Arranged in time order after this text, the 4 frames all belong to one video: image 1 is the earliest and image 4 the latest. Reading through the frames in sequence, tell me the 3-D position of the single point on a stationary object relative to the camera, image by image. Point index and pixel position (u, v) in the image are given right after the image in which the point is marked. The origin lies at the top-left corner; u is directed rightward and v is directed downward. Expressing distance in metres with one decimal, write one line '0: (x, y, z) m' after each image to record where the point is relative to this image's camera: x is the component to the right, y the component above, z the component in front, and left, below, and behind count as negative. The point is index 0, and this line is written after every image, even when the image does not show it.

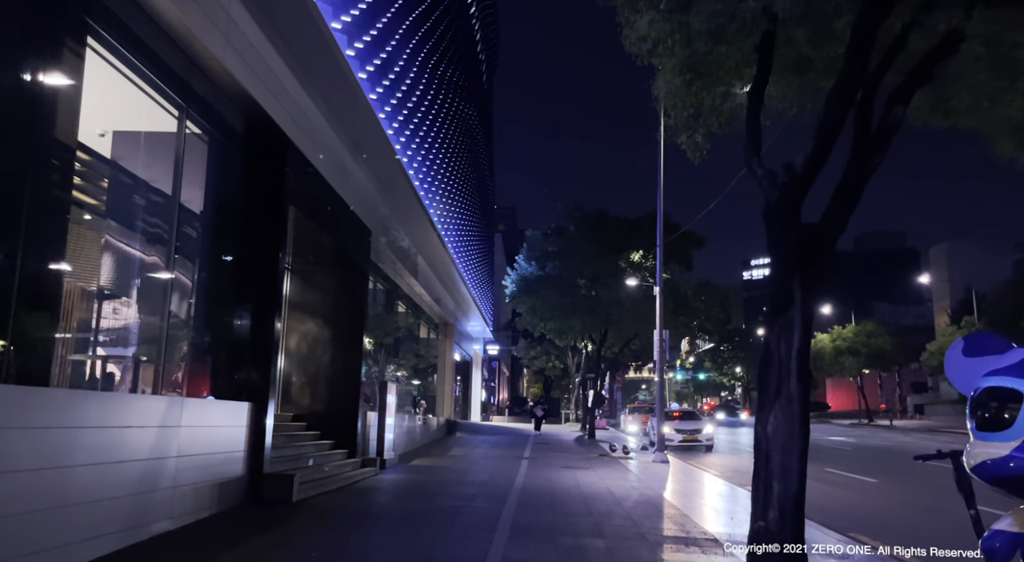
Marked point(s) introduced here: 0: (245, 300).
0: (-3.8, -0.2, +9.9) m
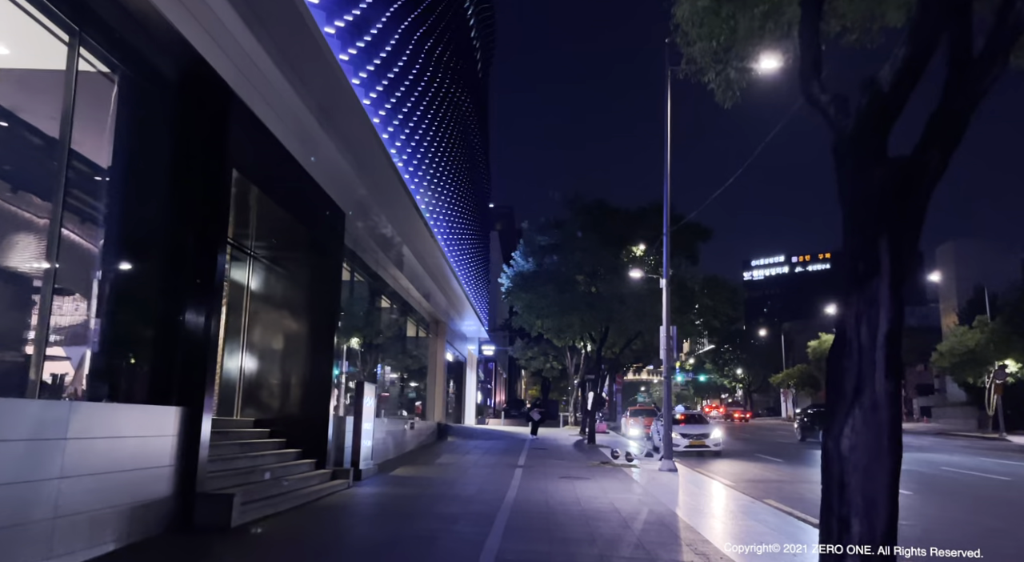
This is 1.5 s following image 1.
0: (-4.0, 0.0, +8.3) m
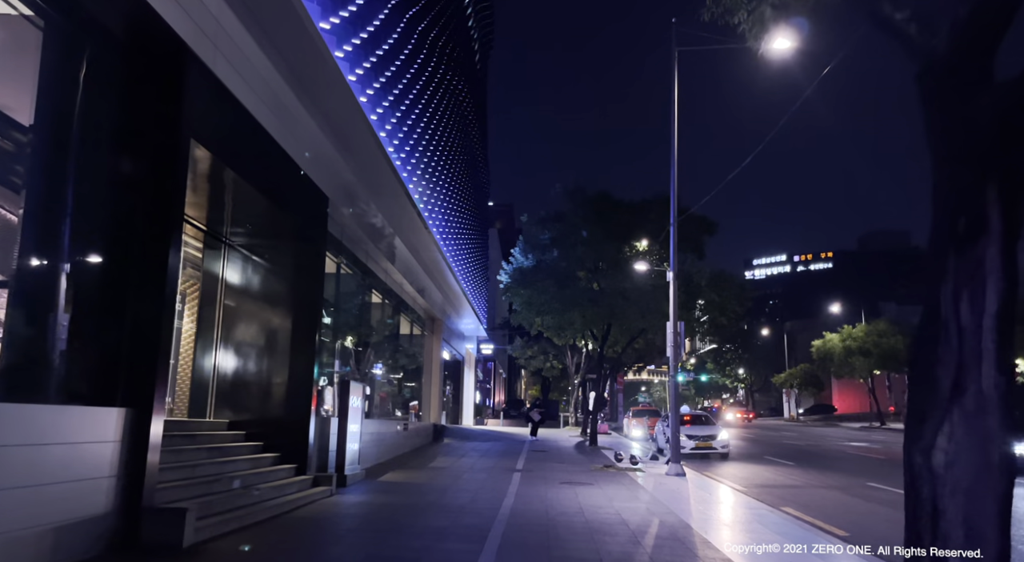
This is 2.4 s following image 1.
0: (-4.0, +0.2, +7.3) m
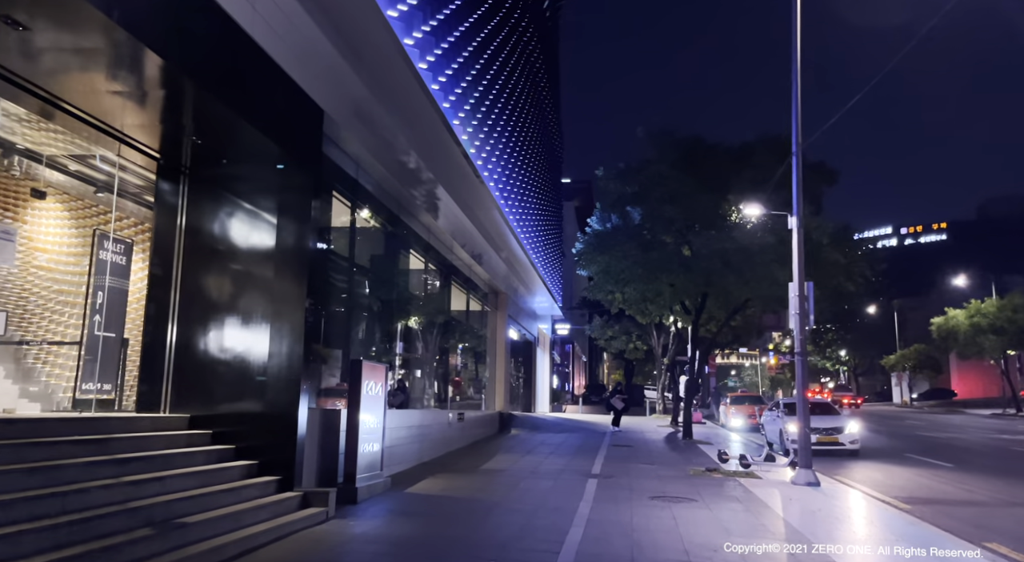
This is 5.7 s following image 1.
0: (-3.8, +0.8, +4.0) m
